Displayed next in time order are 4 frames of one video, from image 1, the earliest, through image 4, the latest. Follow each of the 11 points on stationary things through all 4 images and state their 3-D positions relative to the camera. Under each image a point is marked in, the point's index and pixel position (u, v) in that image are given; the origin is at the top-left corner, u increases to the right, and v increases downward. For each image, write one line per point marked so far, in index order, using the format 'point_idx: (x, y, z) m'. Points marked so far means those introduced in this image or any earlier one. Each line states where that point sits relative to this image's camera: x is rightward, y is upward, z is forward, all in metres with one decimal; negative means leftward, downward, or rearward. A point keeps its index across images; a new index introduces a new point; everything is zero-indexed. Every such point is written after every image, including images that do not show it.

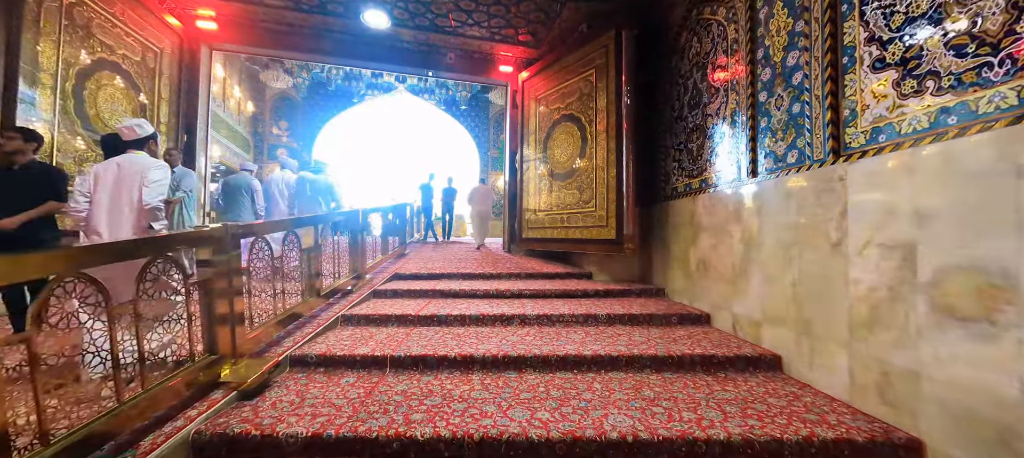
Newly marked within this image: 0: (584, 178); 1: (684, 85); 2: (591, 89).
0: (+0.8, +0.6, +4.1) m
1: (+1.5, +1.2, +3.2) m
2: (+0.9, +1.5, +4.0) m
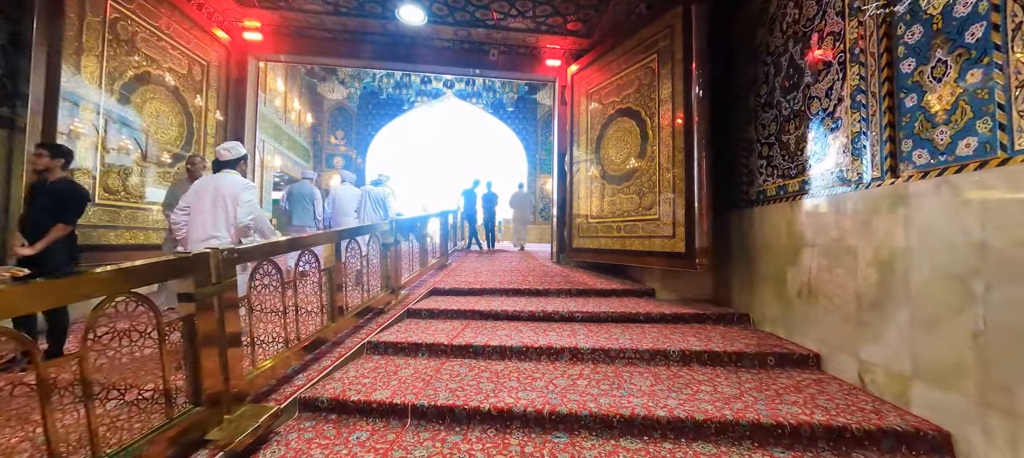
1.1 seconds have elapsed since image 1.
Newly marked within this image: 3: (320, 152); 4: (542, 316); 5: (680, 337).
0: (+1.3, +0.5, +3.5) m
1: (+1.8, +1.2, +2.6) m
2: (+1.3, +1.4, +3.4) m
3: (-6.9, +2.8, +13.2) m
4: (+0.2, -0.7, +2.8) m
5: (+1.1, -0.7, +2.4) m
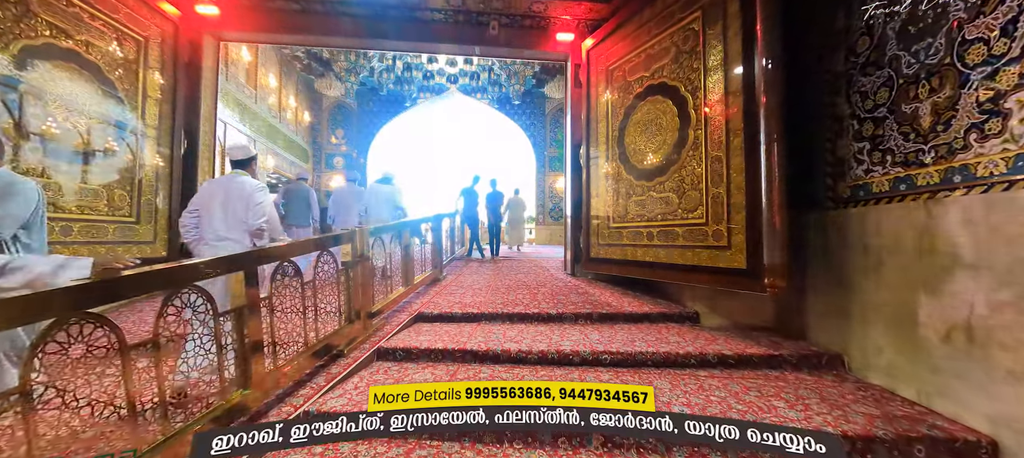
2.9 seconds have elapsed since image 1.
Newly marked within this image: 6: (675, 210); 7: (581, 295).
0: (+1.3, +0.4, +2.8) m
1: (+1.8, +1.1, +1.8) m
2: (+1.3, +1.4, +2.7) m
3: (-6.6, +2.6, +12.7) m
4: (+0.2, -0.7, +2.1) m
5: (+1.1, -0.8, +1.6) m
6: (+1.2, +0.1, +2.8) m
7: (+0.6, -0.6, +3.2) m
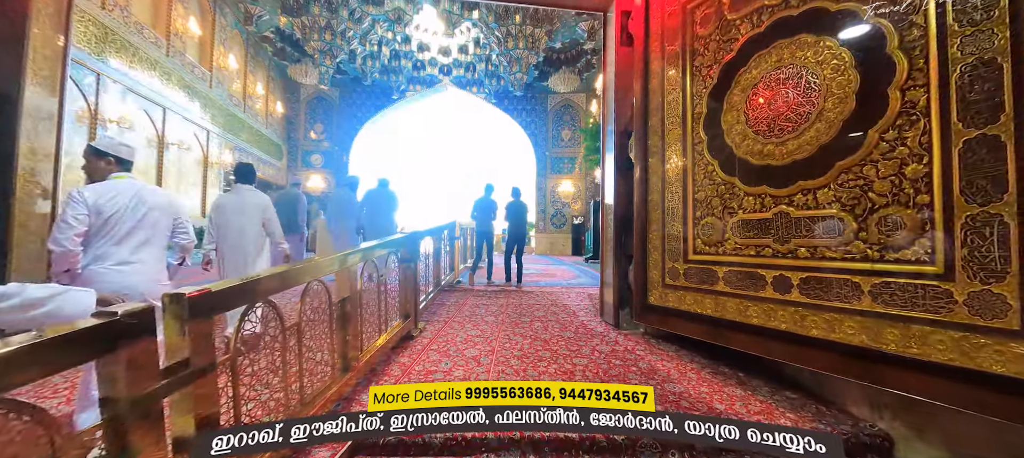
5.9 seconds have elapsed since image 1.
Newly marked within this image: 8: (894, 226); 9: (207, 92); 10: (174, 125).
0: (+1.4, +0.2, +1.5) m
1: (+2.0, +0.9, +0.5) m
2: (+1.5, +1.2, +1.4) m
3: (-6.7, +2.5, +11.3) m
4: (+0.4, -0.9, +0.7) m
5: (+1.2, -0.9, +0.3) m
6: (+1.4, -0.1, +1.5) m
7: (+0.7, -0.8, +1.9) m
8: (+1.4, 0.0, +1.4) m
9: (-6.2, +2.8, +7.5) m
10: (-6.0, +1.9, +6.6) m
